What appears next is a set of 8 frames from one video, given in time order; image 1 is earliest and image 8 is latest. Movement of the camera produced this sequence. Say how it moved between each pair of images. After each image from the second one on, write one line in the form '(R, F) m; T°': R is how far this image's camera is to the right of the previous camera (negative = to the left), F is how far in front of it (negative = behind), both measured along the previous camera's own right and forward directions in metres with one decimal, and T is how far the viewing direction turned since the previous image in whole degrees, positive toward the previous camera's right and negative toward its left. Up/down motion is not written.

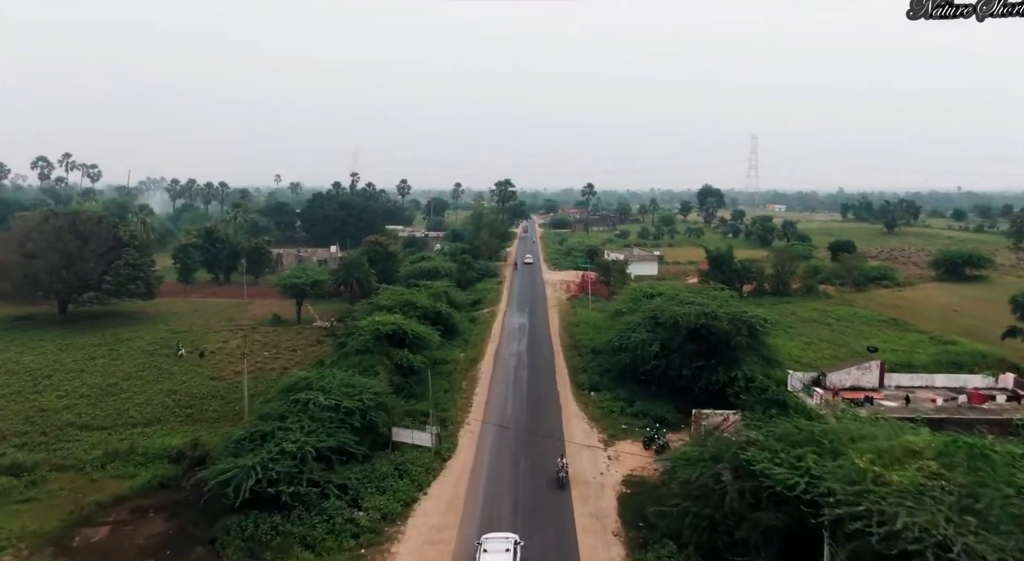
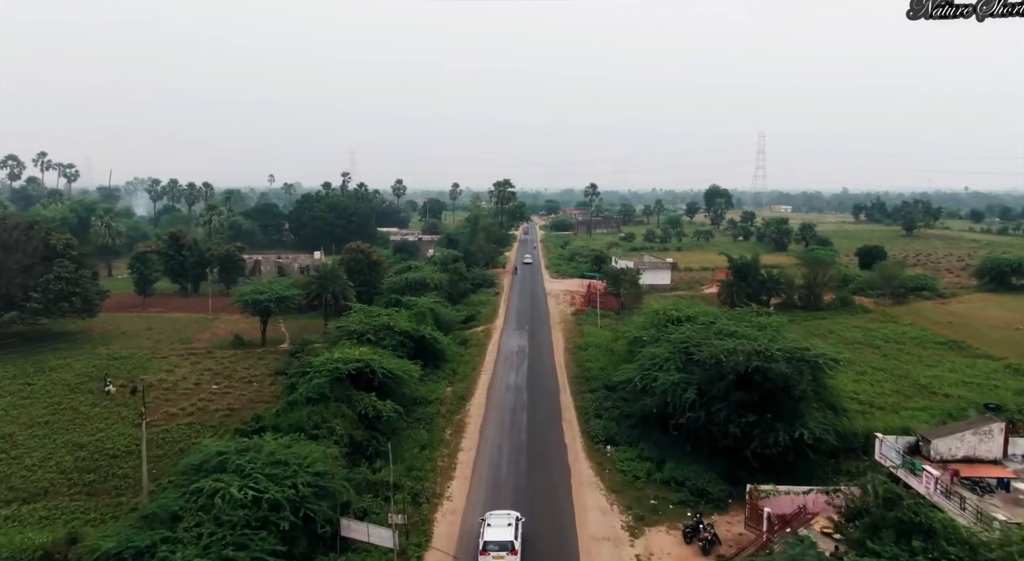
(+0.2, +6.6) m; 0°
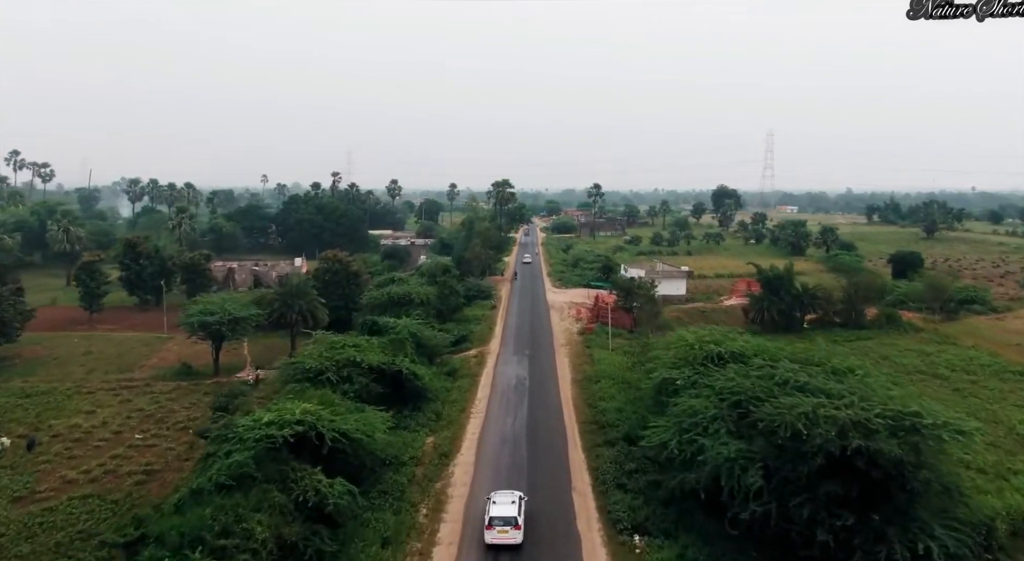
(+0.1, +6.5) m; 0°
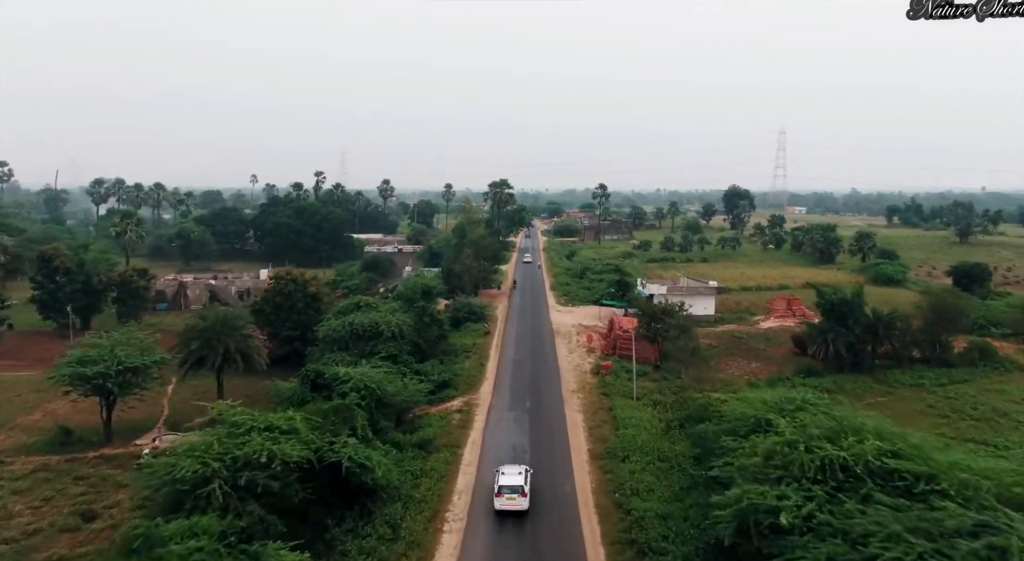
(+0.2, +9.4) m; 0°
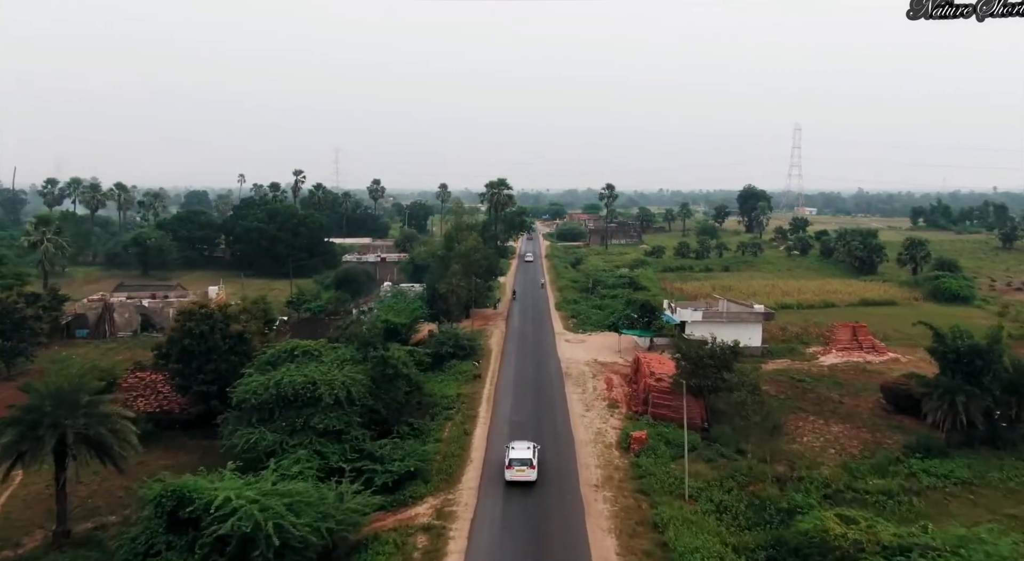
(+0.1, +10.3) m; 0°
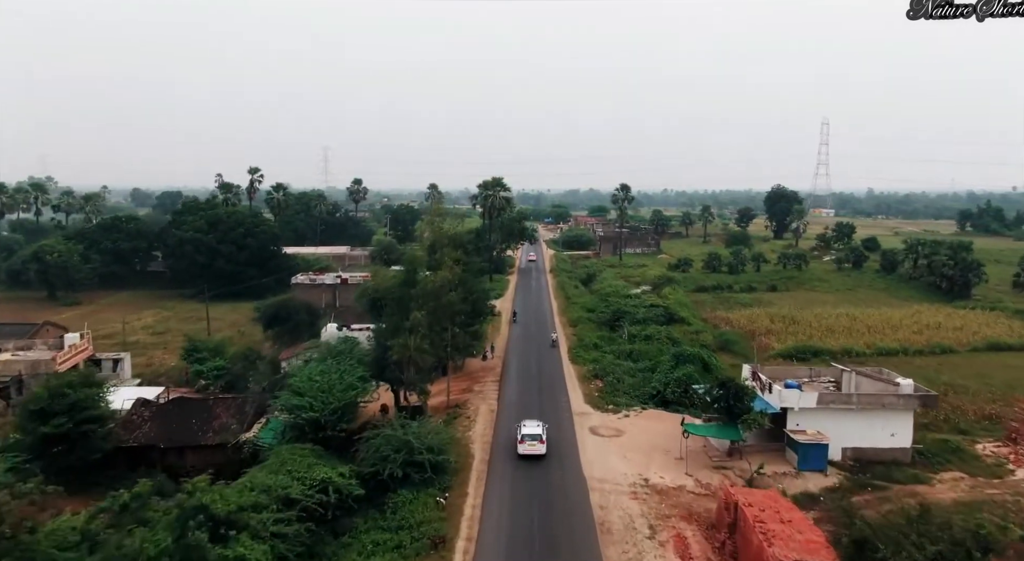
(+0.2, +16.4) m; 0°
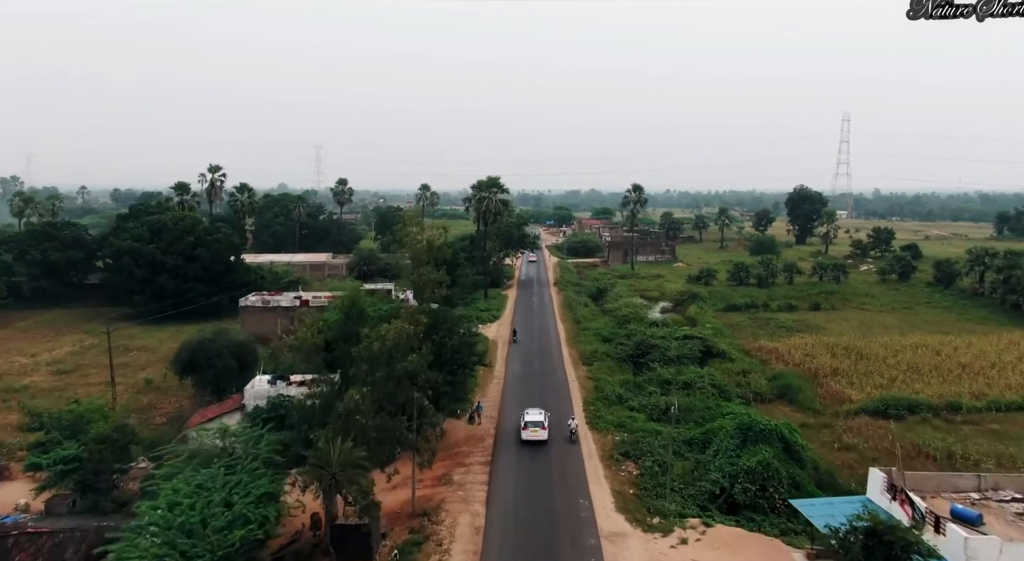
(+0.1, +10.7) m; 0°
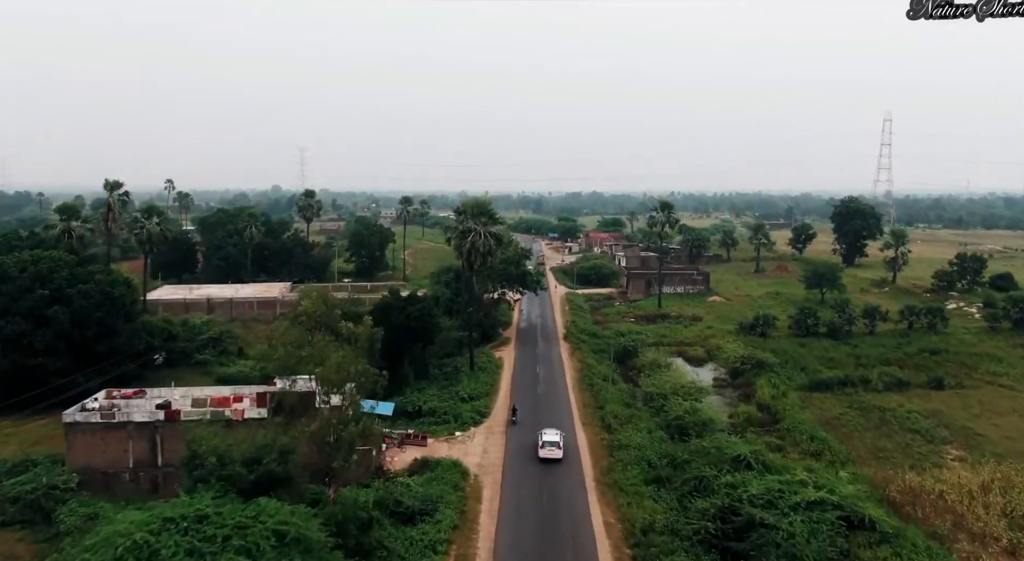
(+0.2, +18.2) m; 0°
